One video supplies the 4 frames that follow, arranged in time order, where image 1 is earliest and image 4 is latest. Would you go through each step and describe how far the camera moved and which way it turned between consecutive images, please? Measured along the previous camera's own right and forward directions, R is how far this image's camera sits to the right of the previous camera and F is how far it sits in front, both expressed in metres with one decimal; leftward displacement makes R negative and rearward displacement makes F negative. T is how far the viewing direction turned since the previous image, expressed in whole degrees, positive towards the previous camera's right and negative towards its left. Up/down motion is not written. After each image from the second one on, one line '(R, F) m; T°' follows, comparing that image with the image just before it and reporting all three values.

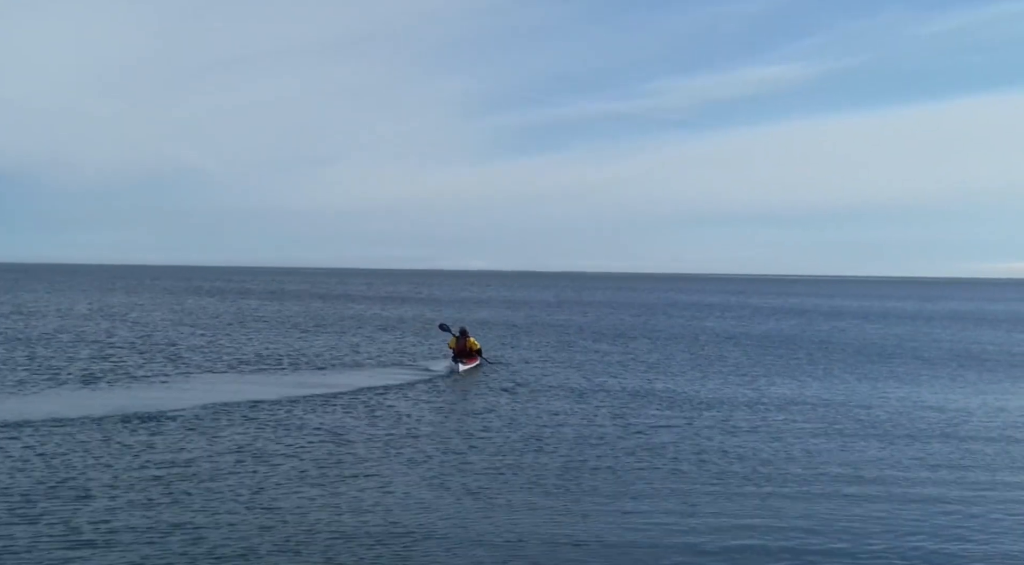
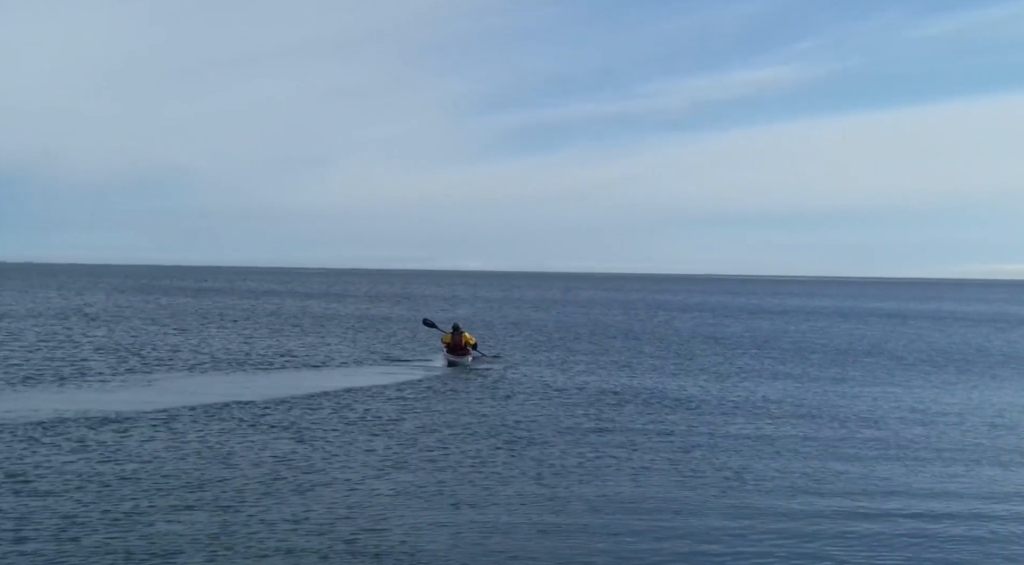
(+2.2, +0.2) m; 0°
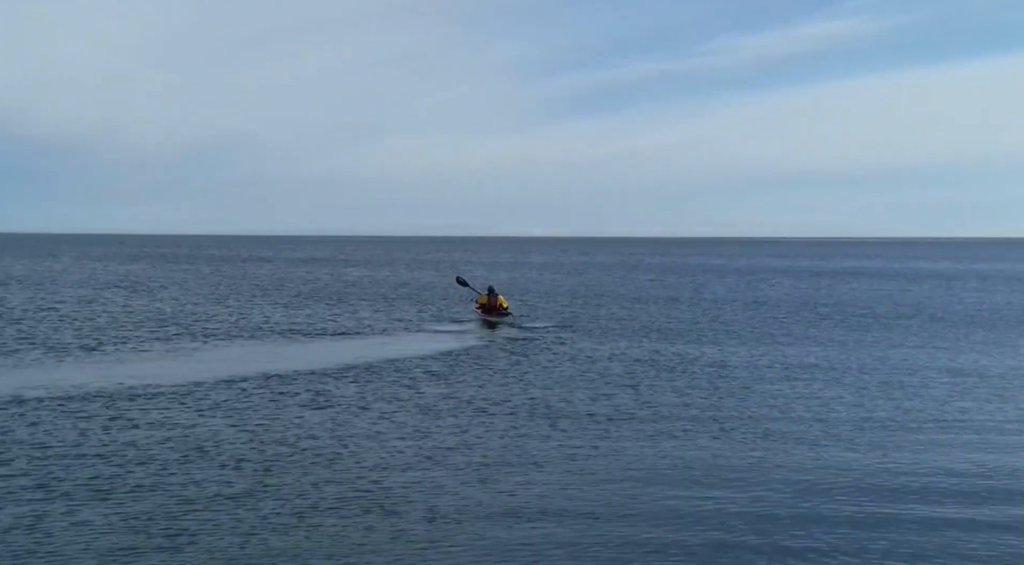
(+0.1, +0.5) m; -2°
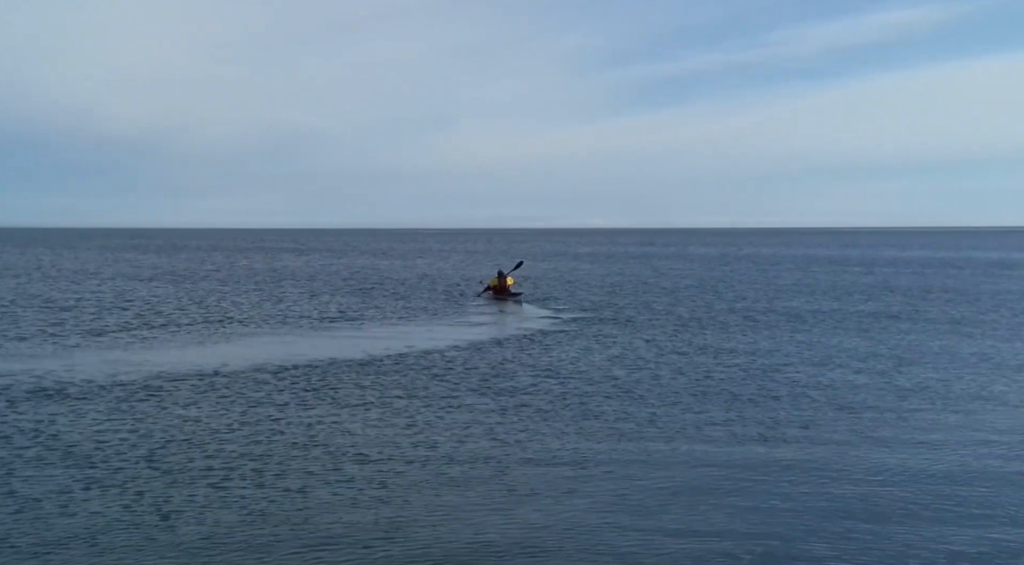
(-2.5, -1.0) m; +3°
